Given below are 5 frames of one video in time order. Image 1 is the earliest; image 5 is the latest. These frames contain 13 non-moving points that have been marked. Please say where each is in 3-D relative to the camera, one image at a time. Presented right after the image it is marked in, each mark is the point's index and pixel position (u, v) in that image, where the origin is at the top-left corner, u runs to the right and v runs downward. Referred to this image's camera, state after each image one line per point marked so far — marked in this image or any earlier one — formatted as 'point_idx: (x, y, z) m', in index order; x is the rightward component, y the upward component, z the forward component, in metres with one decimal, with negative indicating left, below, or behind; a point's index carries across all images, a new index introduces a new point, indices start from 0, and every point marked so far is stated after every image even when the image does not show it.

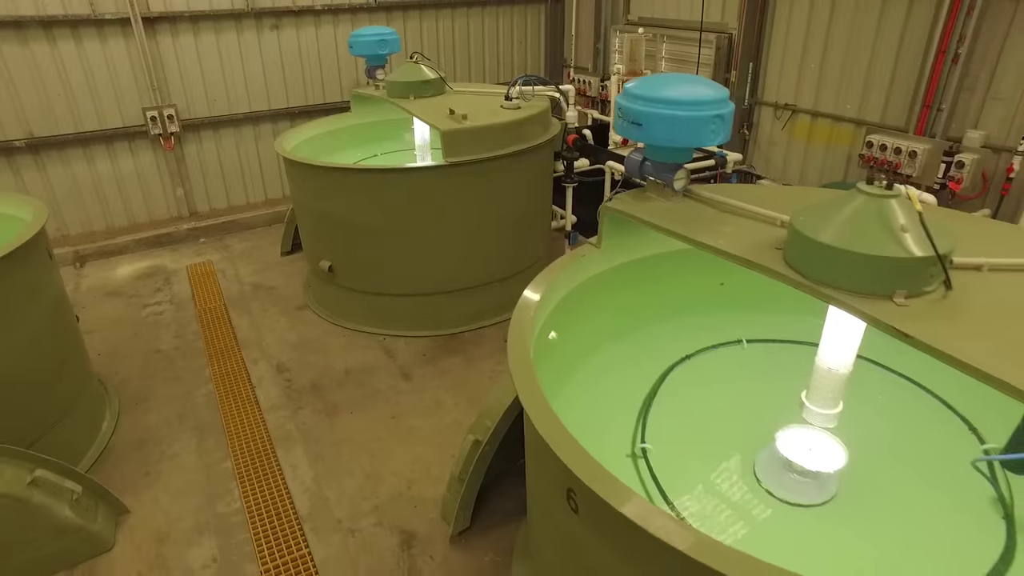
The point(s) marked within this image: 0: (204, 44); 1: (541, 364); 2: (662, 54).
0: (-1.9, +1.5, +3.8) m
1: (+0.1, -0.2, +1.4) m
2: (+0.9, +1.5, +3.9) m
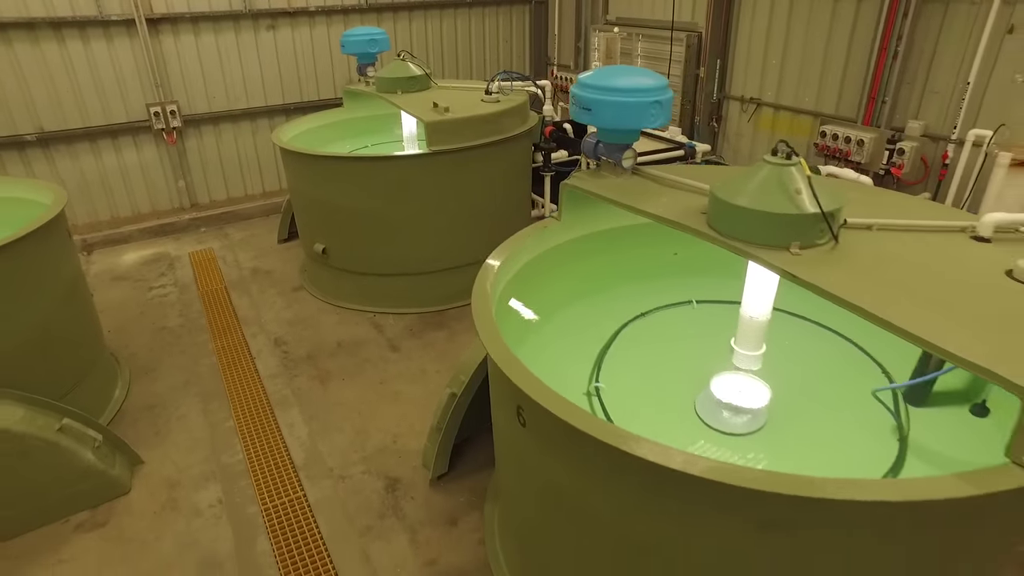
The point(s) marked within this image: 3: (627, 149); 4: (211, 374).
0: (-2.0, +1.6, +4.1) m
1: (0.0, -0.1, +1.7) m
2: (+0.8, +1.6, +4.2) m
3: (+0.3, +0.4, +1.9) m
4: (-1.3, -0.4, +2.7) m
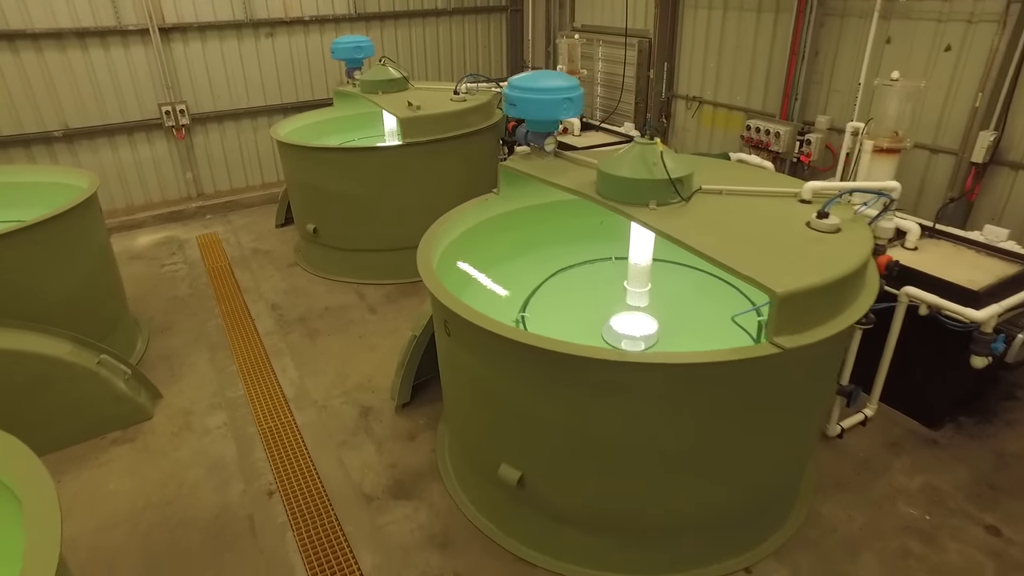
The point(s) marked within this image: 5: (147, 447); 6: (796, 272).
0: (-2.2, +1.7, +4.5) m
1: (-0.2, 0.0, +2.1) m
2: (+0.6, +1.7, +4.7) m
3: (+0.1, +0.6, +2.3) m
4: (-1.5, -0.2, +3.2) m
5: (-1.4, -0.6, +2.4) m
6: (+0.7, 0.0, +1.5) m
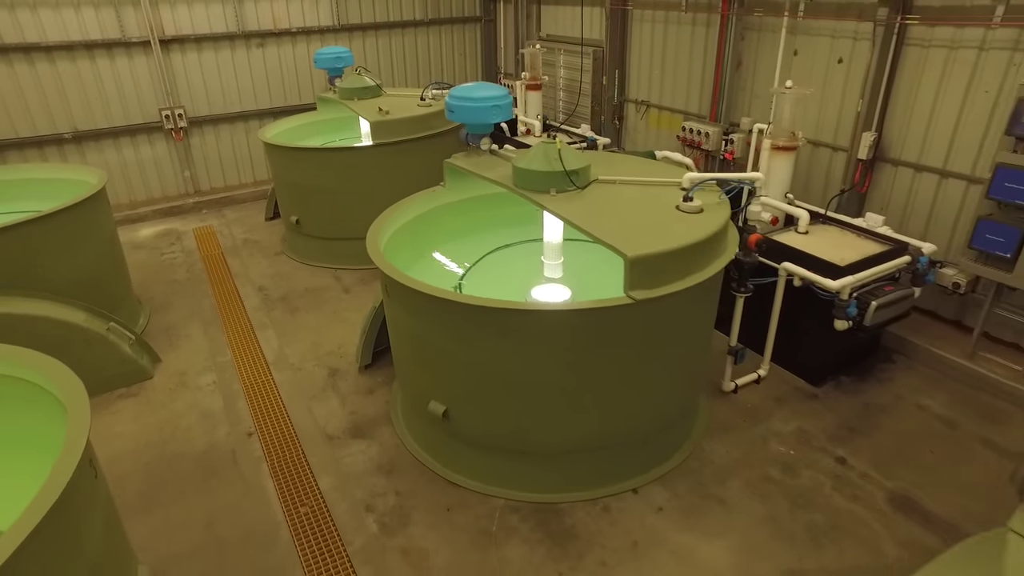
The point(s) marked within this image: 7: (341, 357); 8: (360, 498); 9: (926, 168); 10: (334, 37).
0: (-2.4, +1.8, +5.0) m
1: (-0.5, +0.1, +2.6) m
2: (+0.4, +1.8, +5.1) m
3: (-0.1, +0.7, +2.8) m
4: (-1.7, -0.1, +3.6) m
5: (-1.6, -0.5, +2.8) m
6: (+0.4, +0.1, +2.0) m
7: (-0.8, -0.3, +3.1) m
8: (-0.5, -0.8, +2.3) m
9: (+2.0, +0.6, +3.0) m
10: (-1.5, +2.2, +5.4) m
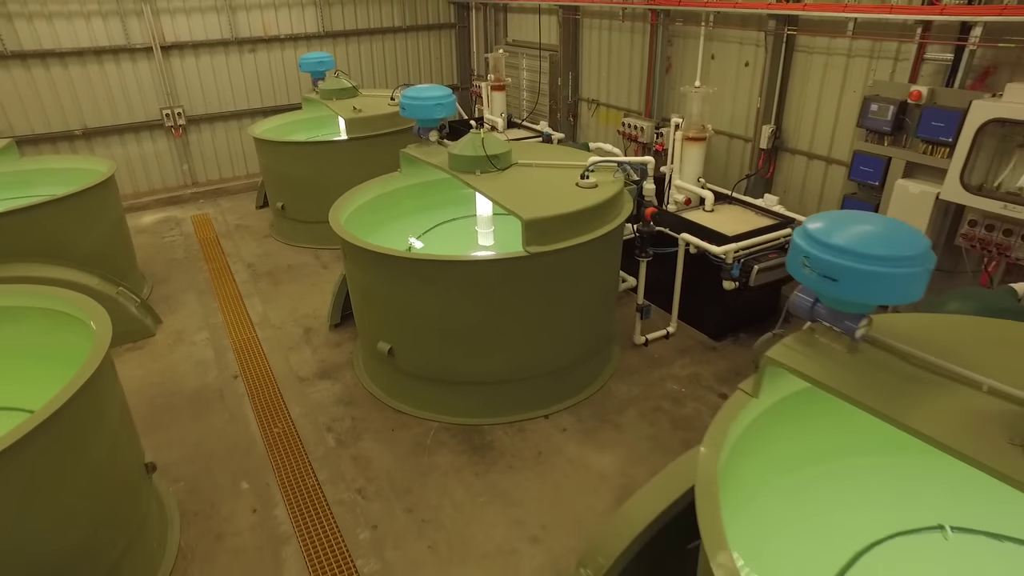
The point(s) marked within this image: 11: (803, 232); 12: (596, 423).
0: (-2.7, +2.0, +5.5) m
1: (-0.8, +0.3, +3.1) m
2: (+0.1, +2.0, +5.6) m
3: (-0.4, +0.8, +3.3) m
4: (-2.0, 0.0, +4.1) m
5: (-1.9, -0.3, +3.4) m
6: (+0.1, +0.3, +2.5) m
7: (-1.1, -0.2, +3.6) m
8: (-0.8, -0.6, +2.8) m
9: (+1.7, +0.7, +3.5) m
10: (-1.8, +2.3, +6.0) m
11: (+0.7, +0.1, +1.4) m
12: (+0.4, -0.6, +2.8) m
